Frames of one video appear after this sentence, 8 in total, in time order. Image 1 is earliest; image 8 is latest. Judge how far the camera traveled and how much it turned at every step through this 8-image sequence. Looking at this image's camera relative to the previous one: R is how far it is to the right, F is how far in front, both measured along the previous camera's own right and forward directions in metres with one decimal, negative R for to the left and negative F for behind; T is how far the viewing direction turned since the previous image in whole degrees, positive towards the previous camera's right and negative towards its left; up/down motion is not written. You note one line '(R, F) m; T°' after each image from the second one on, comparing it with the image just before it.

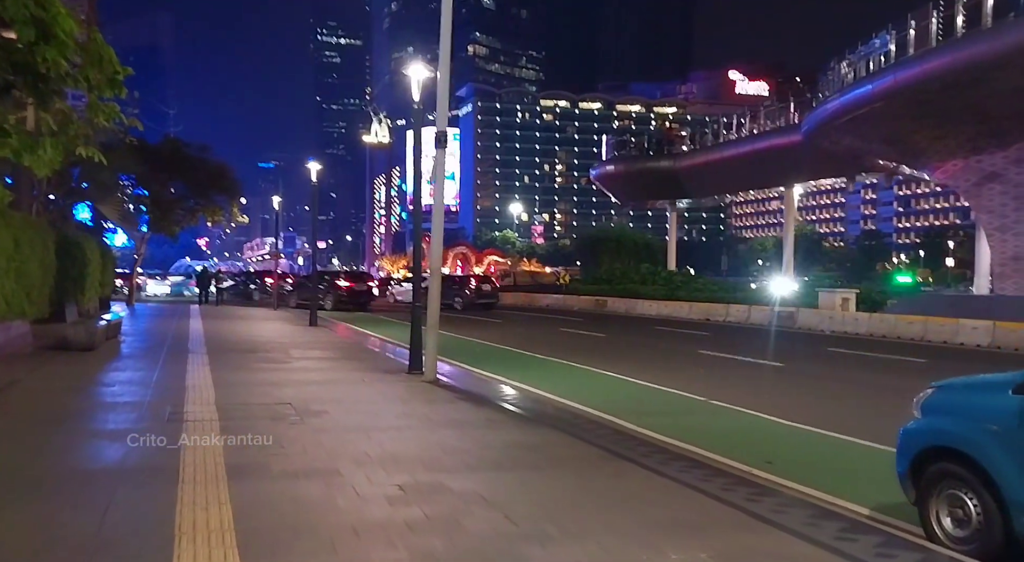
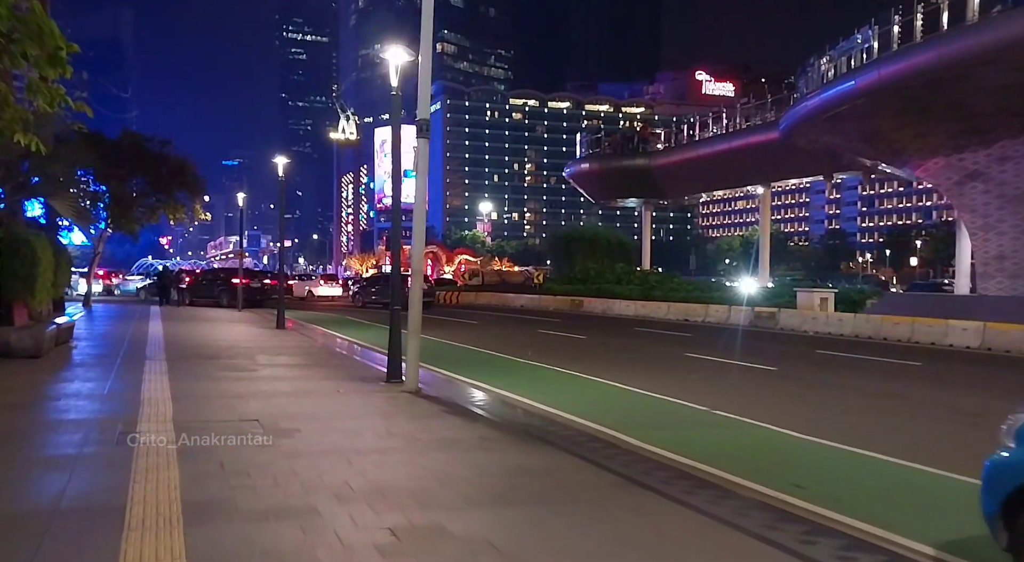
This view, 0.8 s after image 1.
(-0.3, +1.0) m; +2°
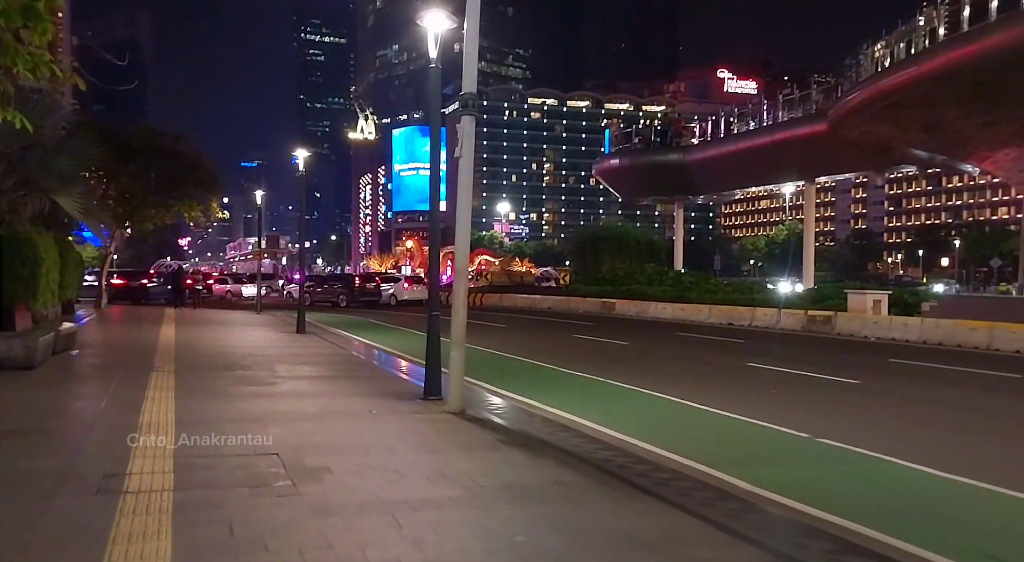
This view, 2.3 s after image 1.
(-0.5, +1.8) m; -1°
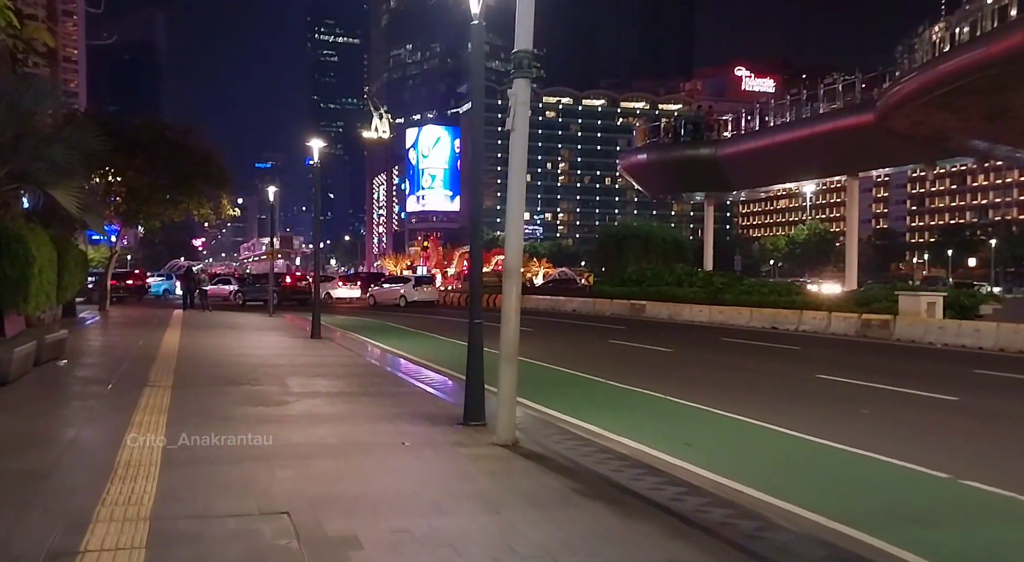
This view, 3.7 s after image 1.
(-0.5, +1.9) m; -1°
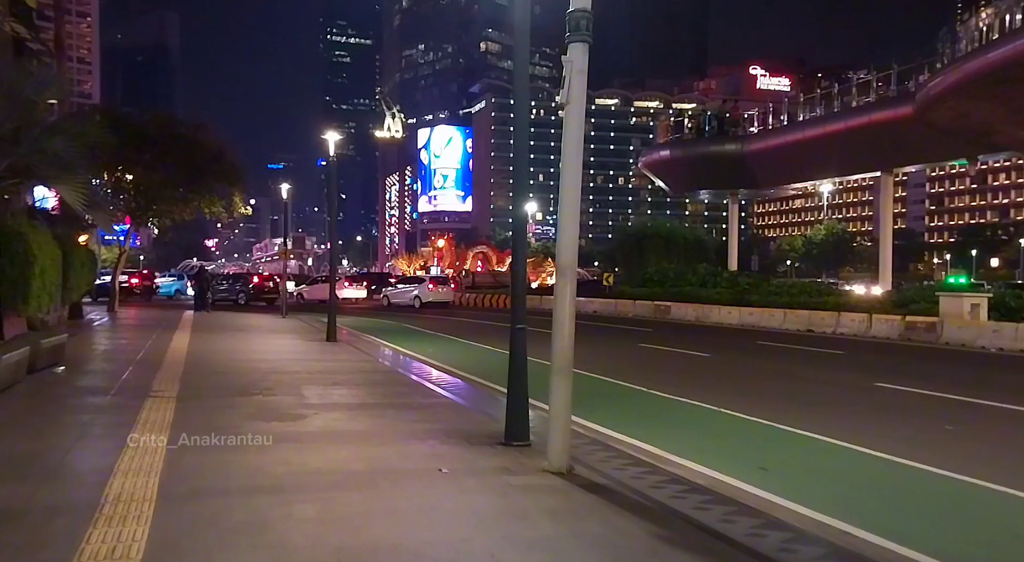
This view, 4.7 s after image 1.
(-0.4, +1.2) m; -1°
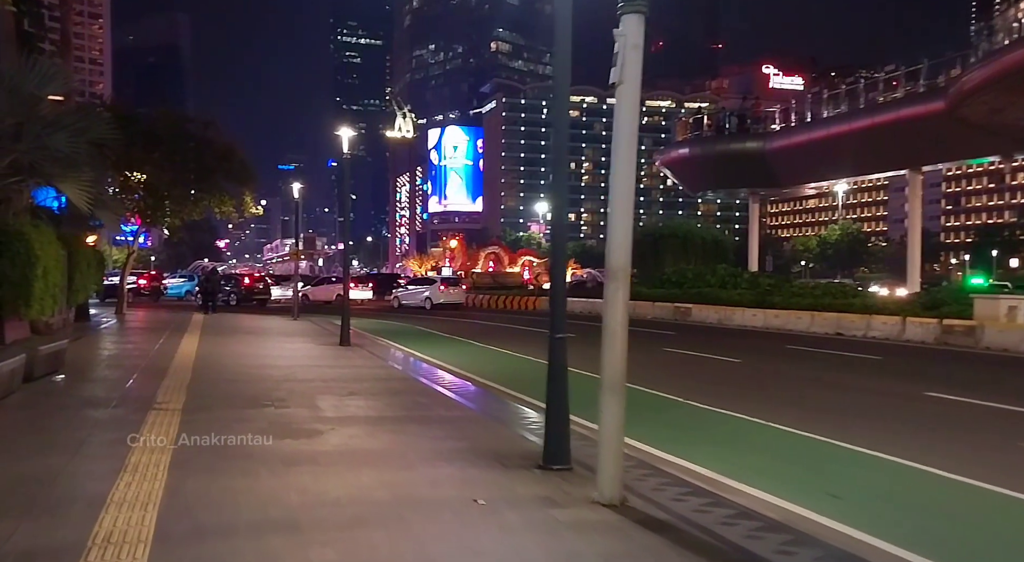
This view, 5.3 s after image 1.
(-0.3, +0.9) m; -1°
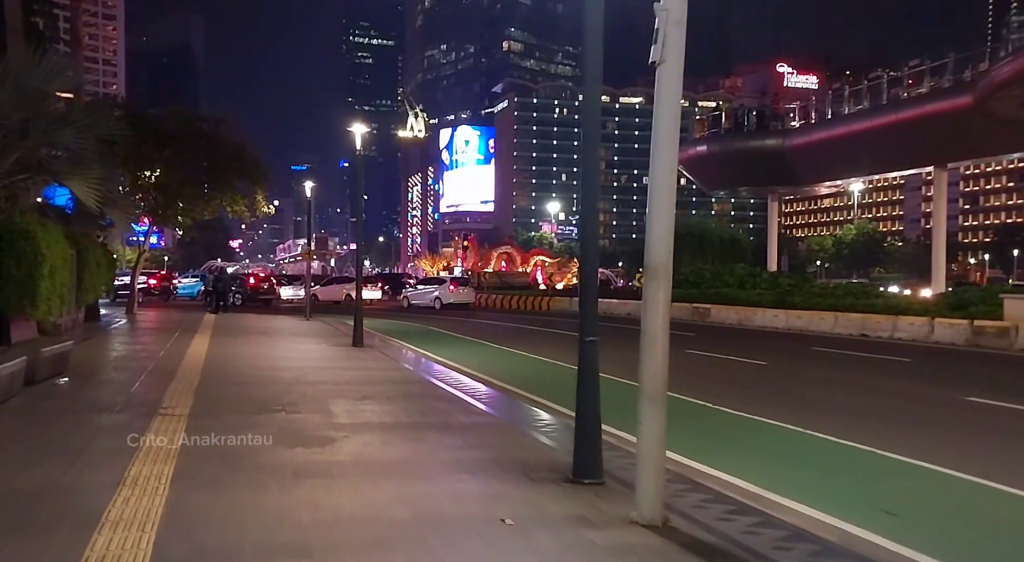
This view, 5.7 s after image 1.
(-0.1, +0.5) m; -1°
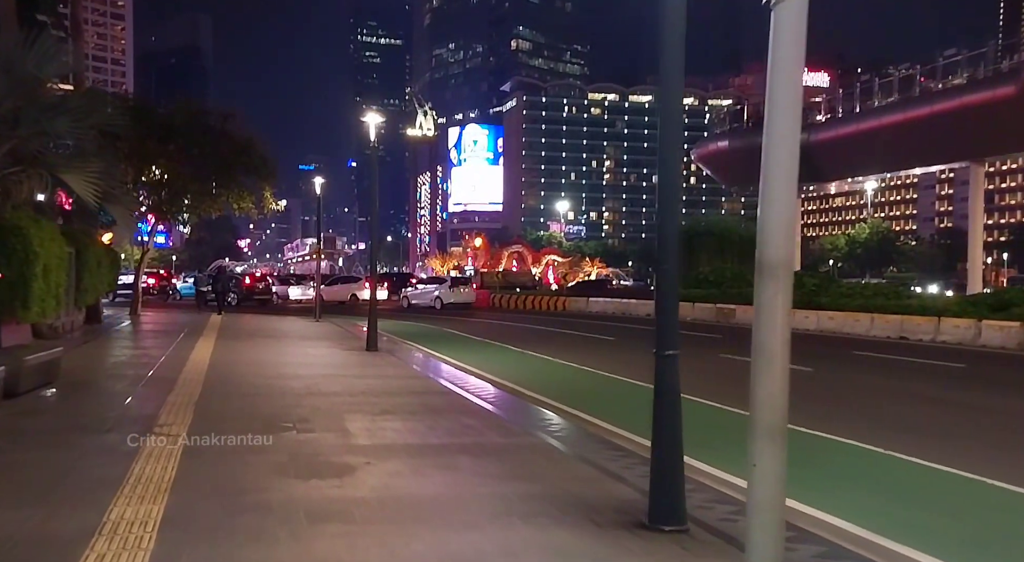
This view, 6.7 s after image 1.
(-0.4, +1.2) m; 0°
